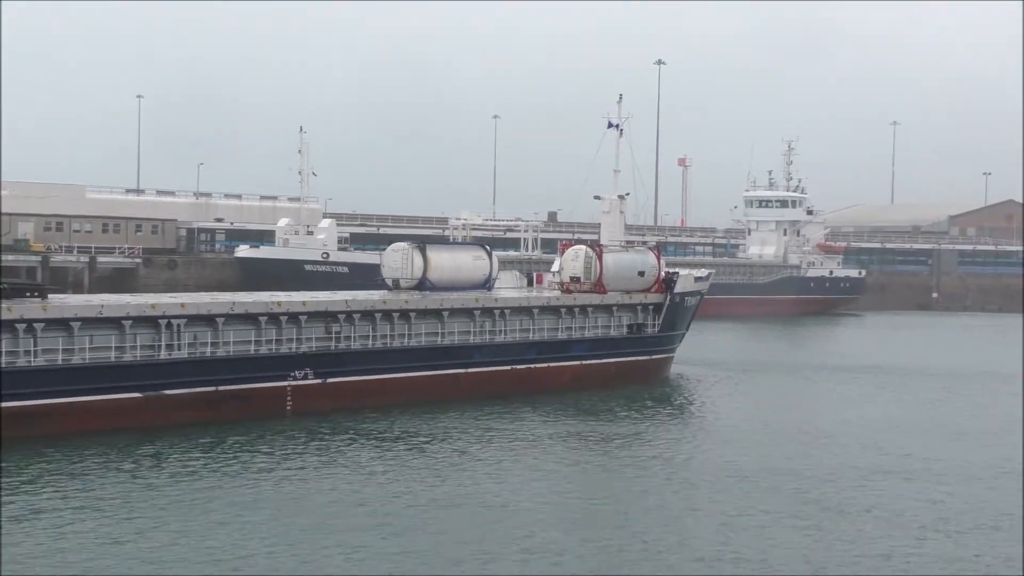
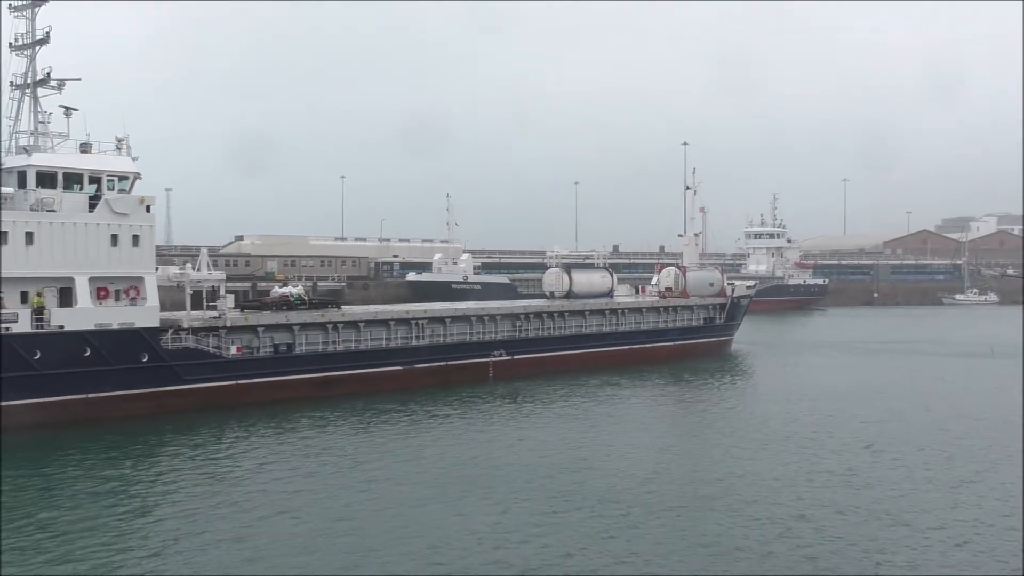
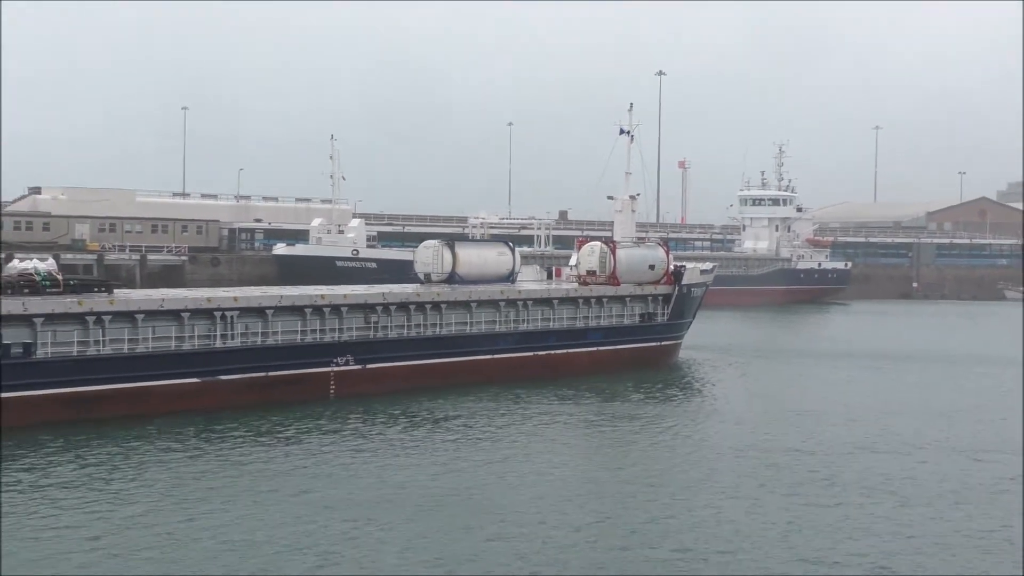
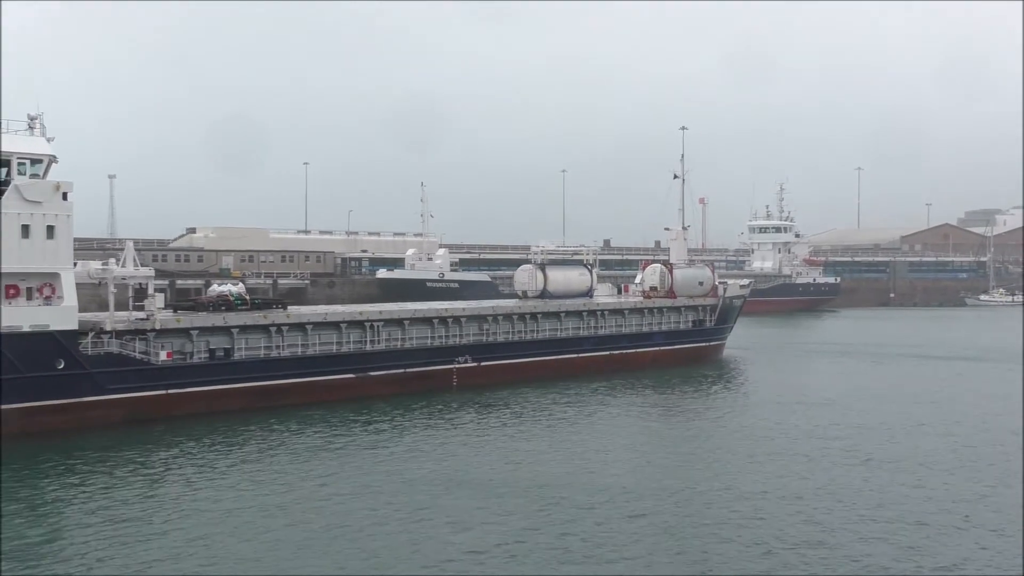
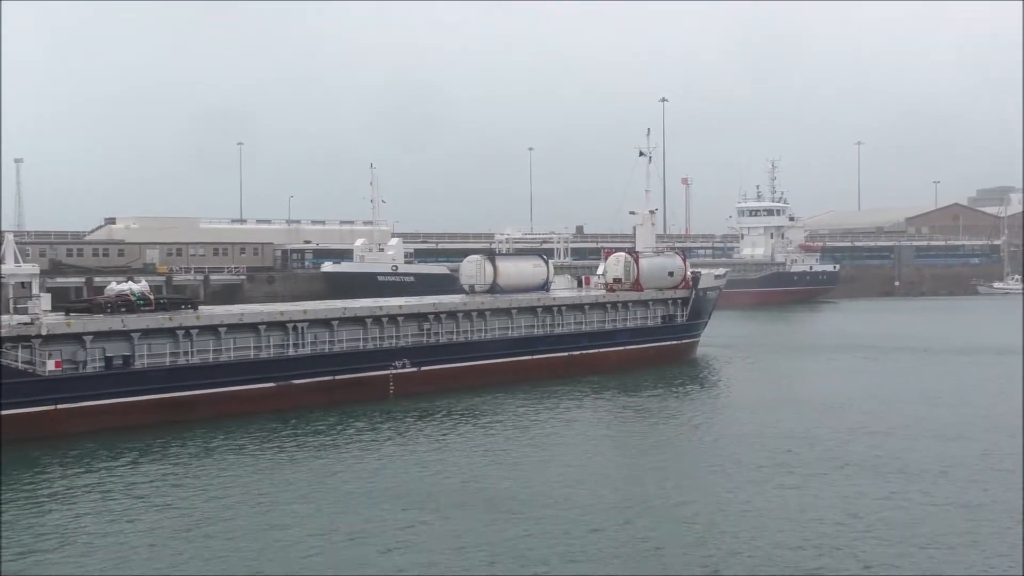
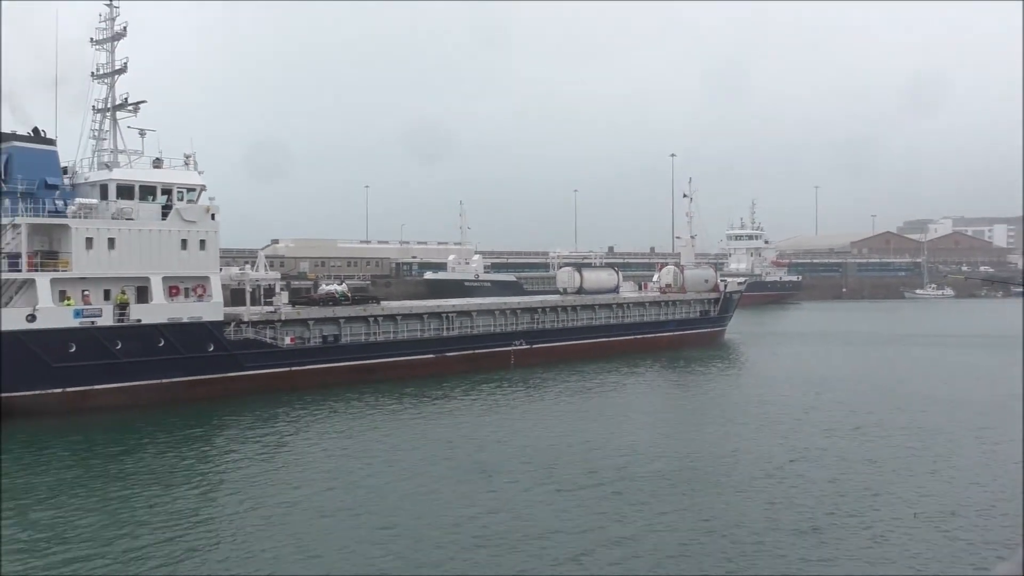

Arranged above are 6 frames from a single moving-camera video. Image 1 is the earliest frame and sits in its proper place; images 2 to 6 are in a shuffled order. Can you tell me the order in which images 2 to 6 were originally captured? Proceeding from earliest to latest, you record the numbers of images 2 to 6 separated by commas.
3, 5, 4, 2, 6
